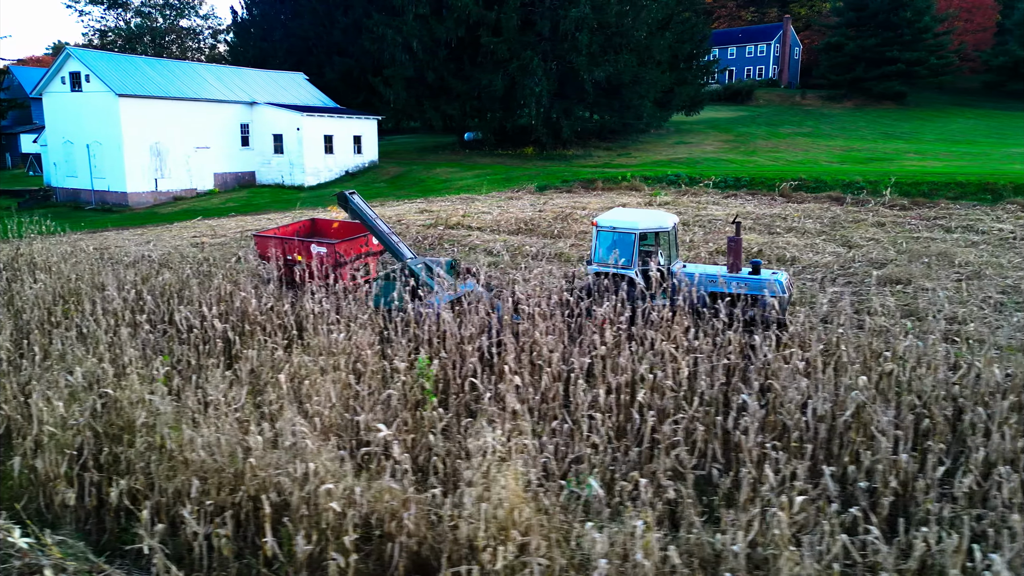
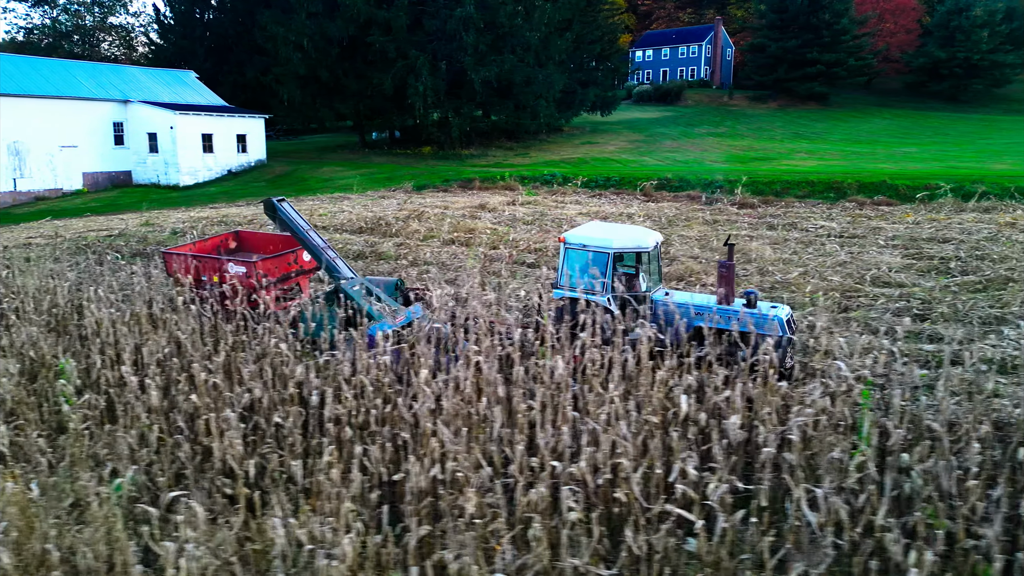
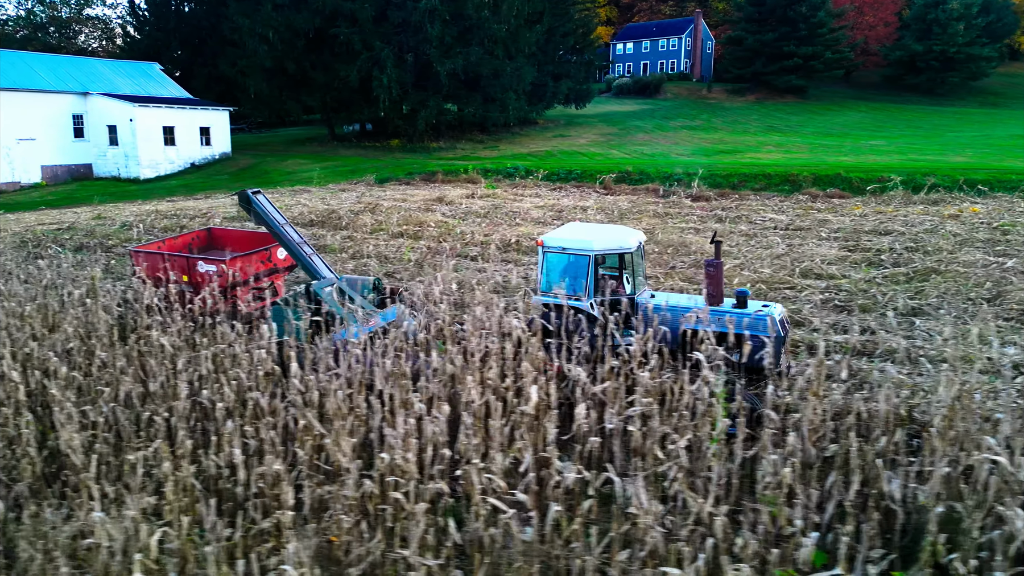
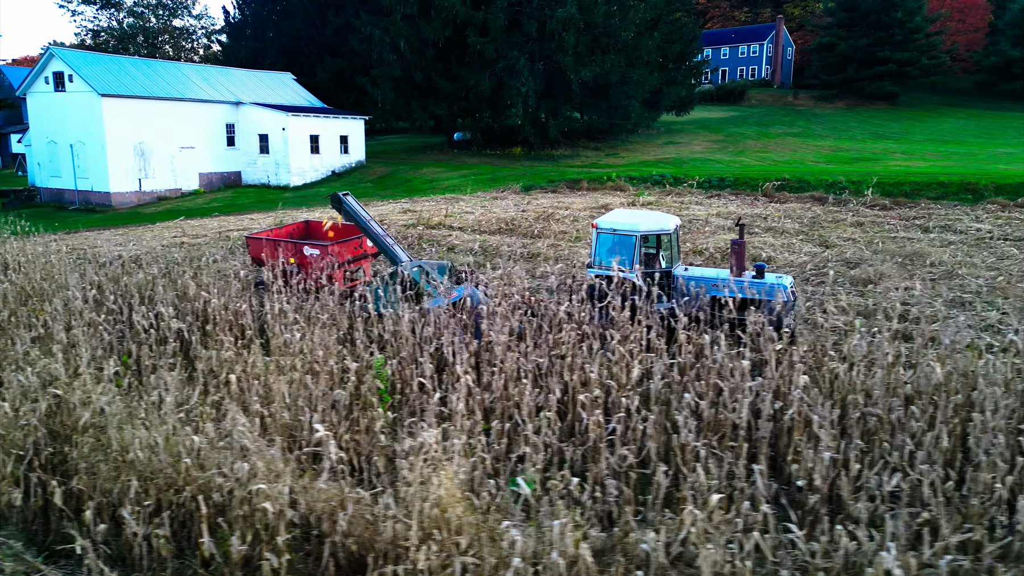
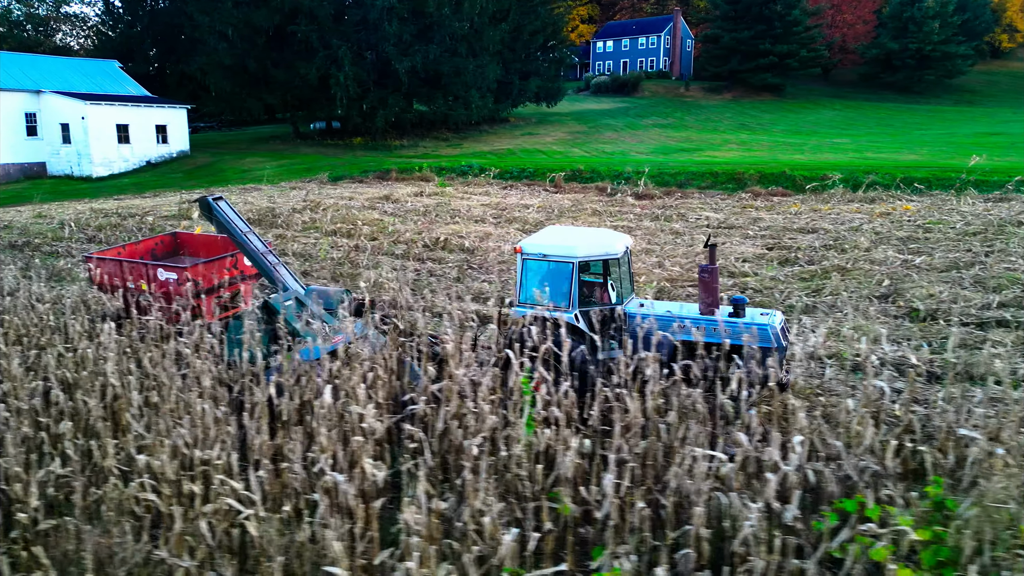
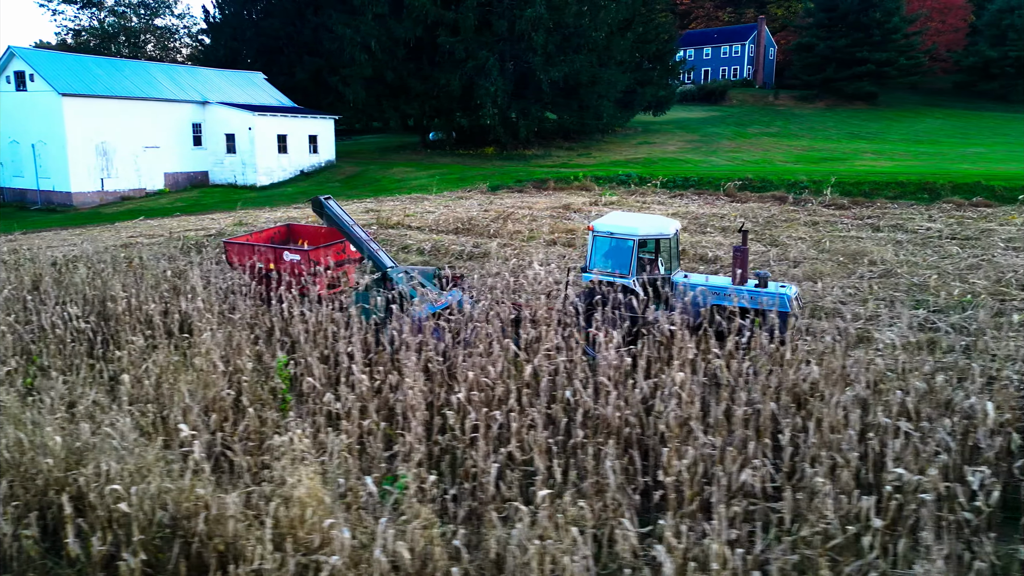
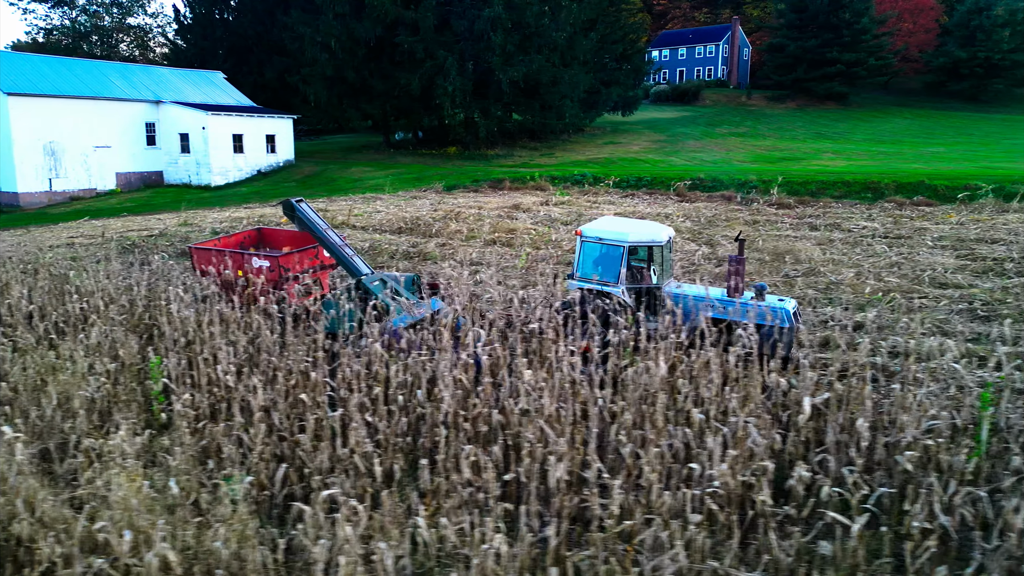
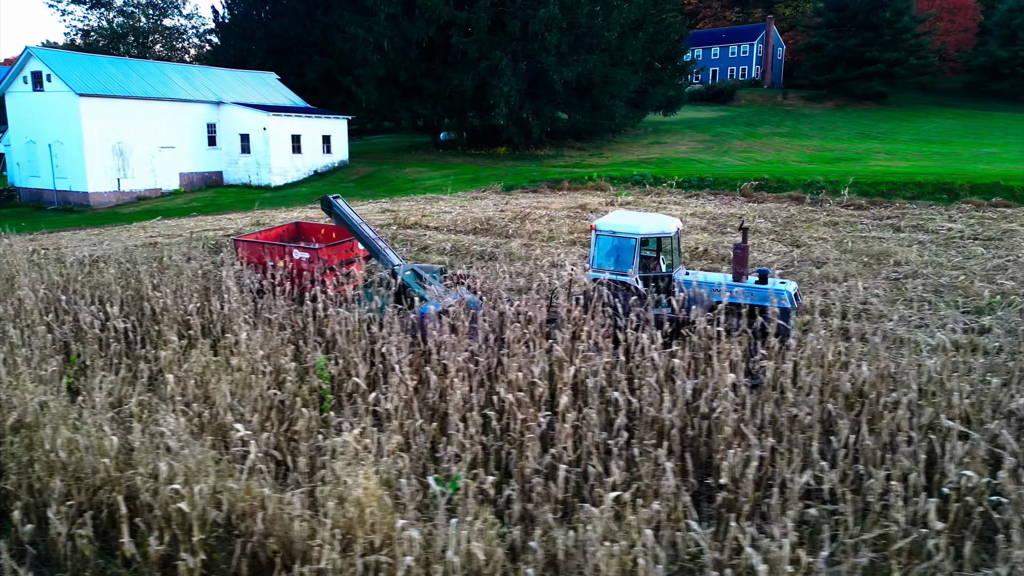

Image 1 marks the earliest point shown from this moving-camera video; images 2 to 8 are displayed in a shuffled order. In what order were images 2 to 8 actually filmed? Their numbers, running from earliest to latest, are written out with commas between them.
4, 8, 6, 7, 2, 3, 5
